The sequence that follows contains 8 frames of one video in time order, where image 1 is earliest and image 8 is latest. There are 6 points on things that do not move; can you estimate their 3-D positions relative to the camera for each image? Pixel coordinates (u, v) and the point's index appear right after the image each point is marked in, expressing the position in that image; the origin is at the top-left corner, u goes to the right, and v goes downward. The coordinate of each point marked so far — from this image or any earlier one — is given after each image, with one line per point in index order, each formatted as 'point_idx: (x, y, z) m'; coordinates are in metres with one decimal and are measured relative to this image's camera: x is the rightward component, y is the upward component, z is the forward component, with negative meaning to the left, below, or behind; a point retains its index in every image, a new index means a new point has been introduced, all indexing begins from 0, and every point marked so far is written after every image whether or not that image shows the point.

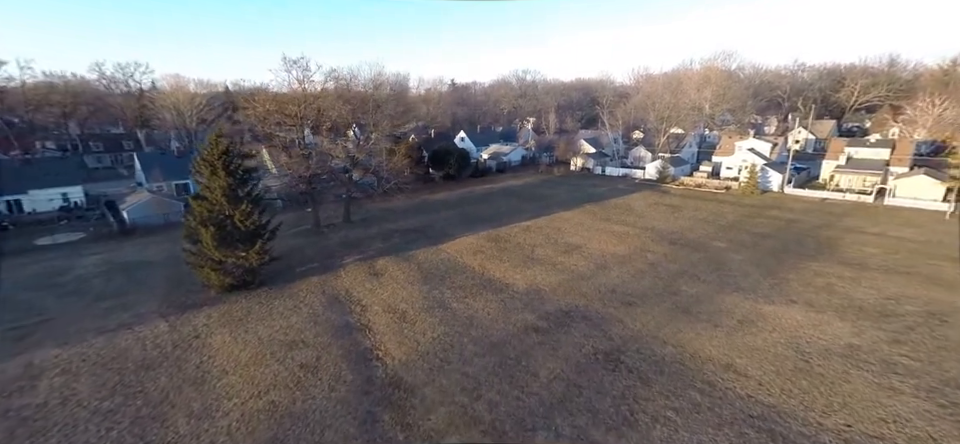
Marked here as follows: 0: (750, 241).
0: (+9.4, -0.6, +15.1) m
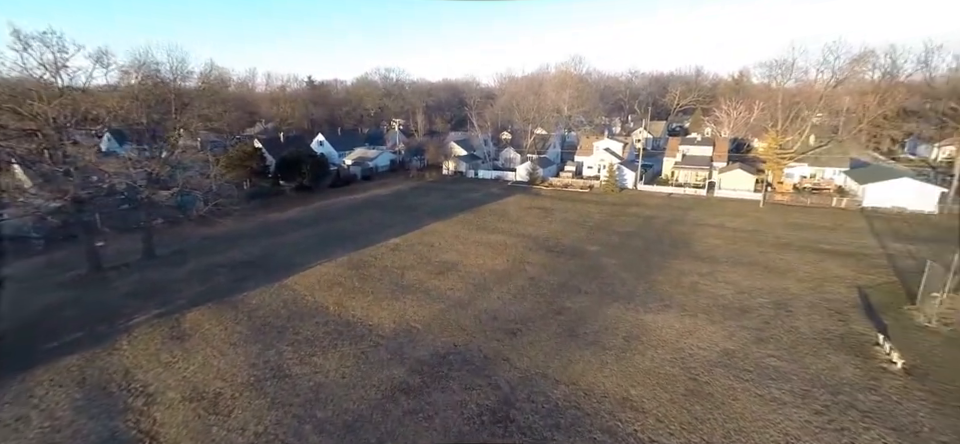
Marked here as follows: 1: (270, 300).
0: (+4.9, -0.7, +15.2) m
1: (-4.5, -1.7, +9.4) m
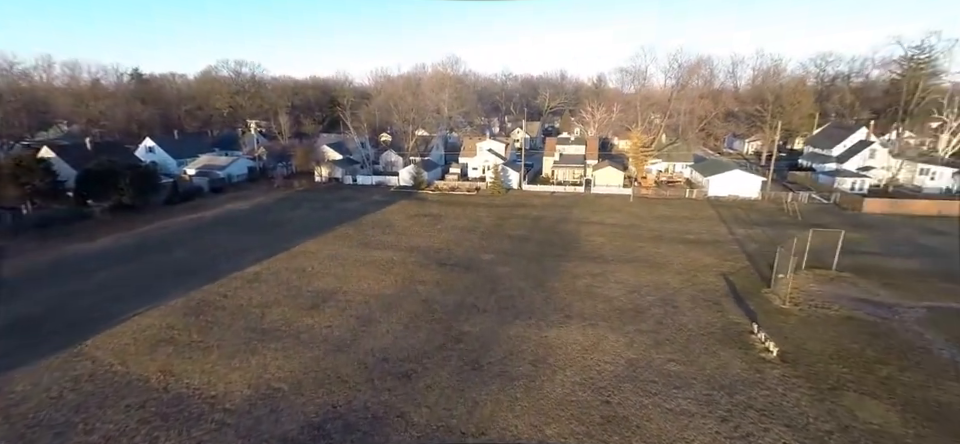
0: (+1.1, -0.9, +14.6) m
1: (-6.4, -2.4, +6.5) m
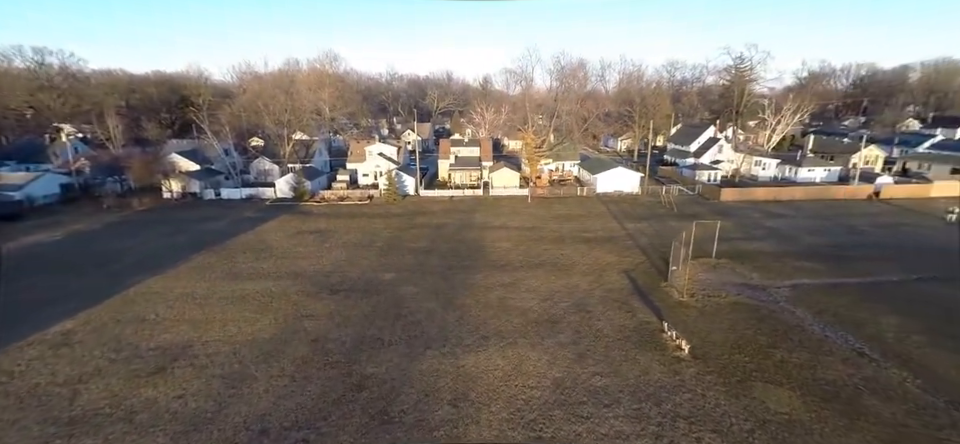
0: (-2.0, -1.2, +13.2) m
1: (-7.3, -3.1, +3.6) m
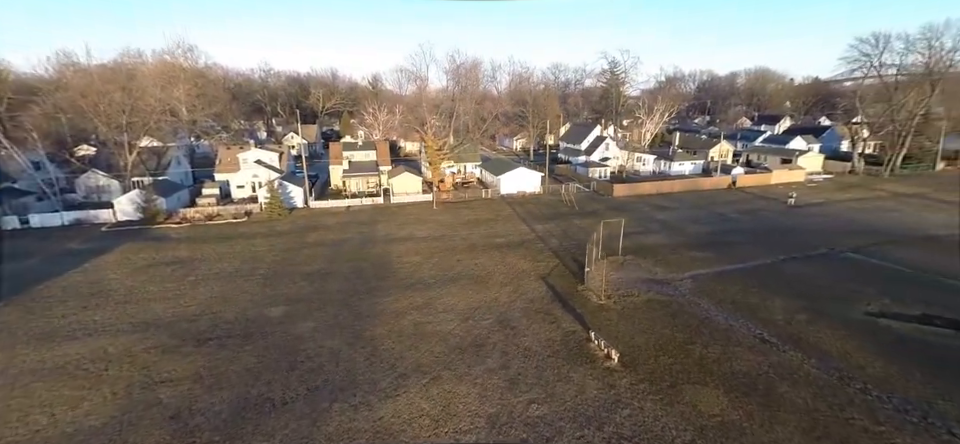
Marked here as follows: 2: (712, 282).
0: (-4.5, -1.7, +11.3) m
1: (-7.2, -3.8, +0.7) m
2: (+7.0, -1.8, +13.1) m
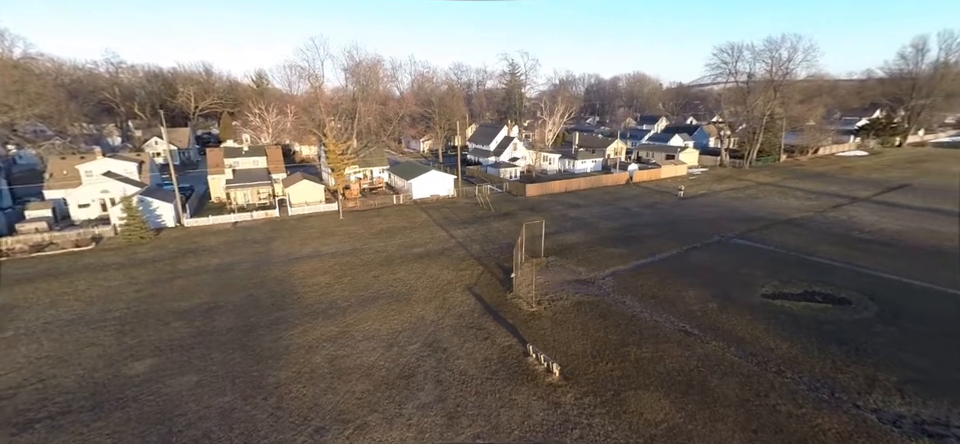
0: (-6.2, -2.3, +9.1) m
1: (-6.4, -4.4, -1.9) m
2: (+4.7, -1.7, +13.3) m
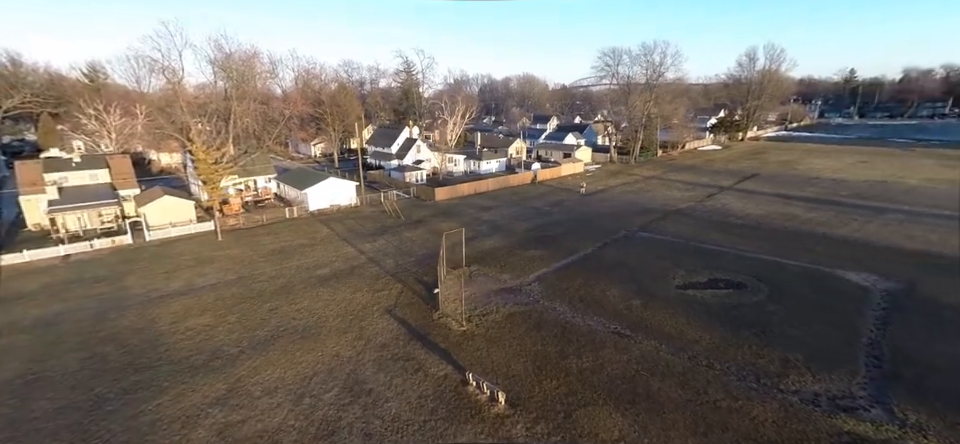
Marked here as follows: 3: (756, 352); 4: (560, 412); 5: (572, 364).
0: (-7.2, -2.9, +6.3) m
1: (-4.8, -5.0, -4.3) m
2: (+2.3, -1.7, +13.0) m
3: (+6.3, -3.0, +9.9) m
4: (+1.4, -3.3, +7.6) m
5: (+1.9, -2.9, +9.0) m
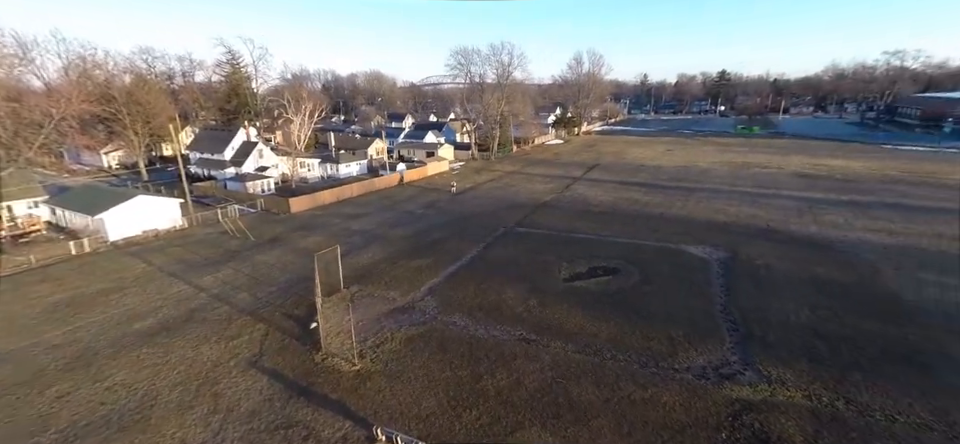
0: (-7.6, -3.8, +2.6) m
1: (-1.7, -5.5, -6.7) m
2: (-0.9, -1.8, +11.9) m
3: (+4.0, -2.7, +10.4) m
4: (+0.2, -3.4, +6.6) m
5: (+0.1, -3.0, +8.0) m
